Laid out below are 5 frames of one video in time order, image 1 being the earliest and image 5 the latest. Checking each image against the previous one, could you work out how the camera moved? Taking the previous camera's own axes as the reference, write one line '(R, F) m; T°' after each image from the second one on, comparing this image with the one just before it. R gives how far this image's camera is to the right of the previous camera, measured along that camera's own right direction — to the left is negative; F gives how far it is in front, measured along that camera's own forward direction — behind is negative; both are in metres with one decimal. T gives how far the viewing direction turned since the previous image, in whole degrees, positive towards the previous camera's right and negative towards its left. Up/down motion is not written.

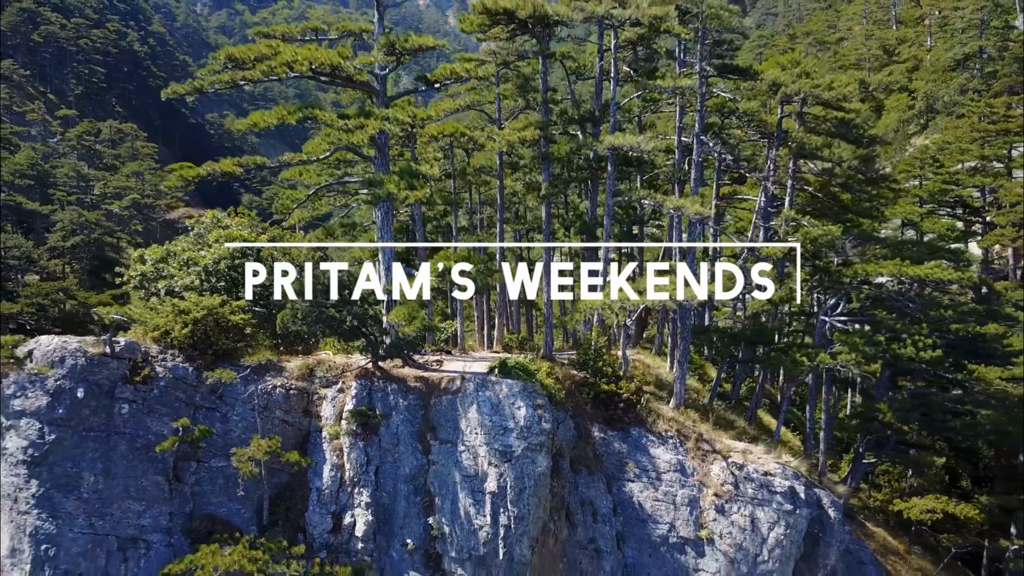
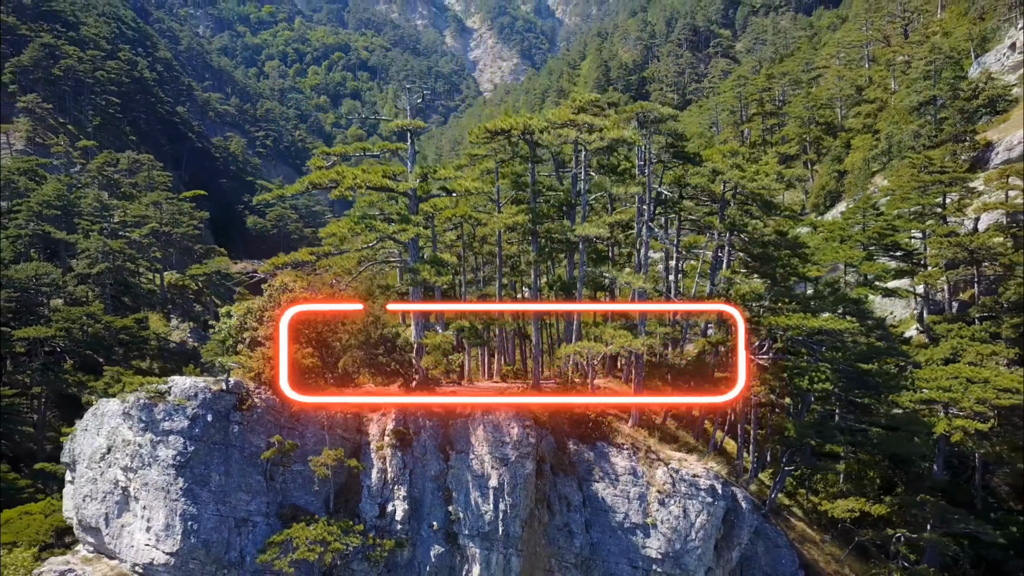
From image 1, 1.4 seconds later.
(0.0, -5.4) m; 0°
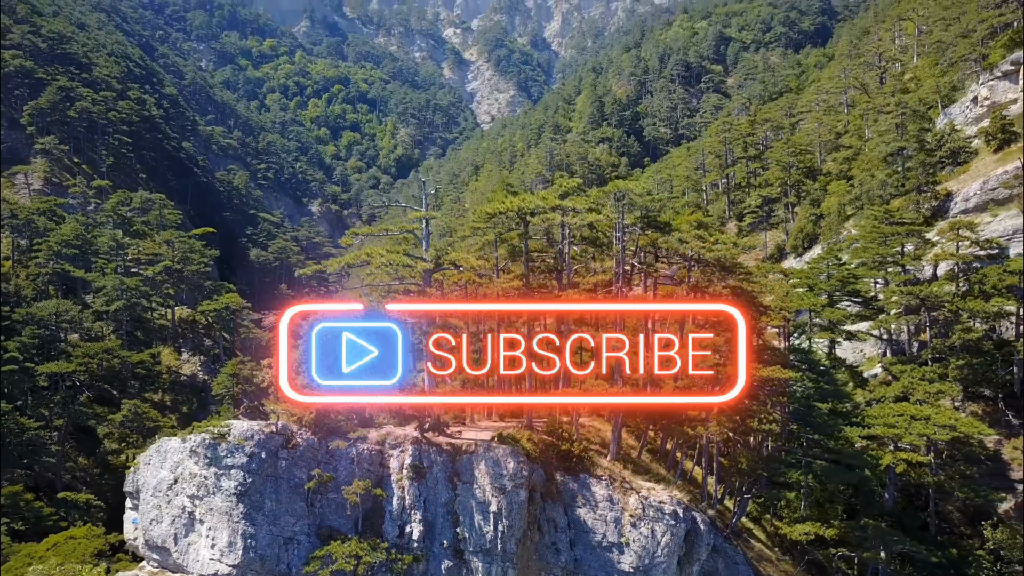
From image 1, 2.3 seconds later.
(0.0, -4.2) m; 0°
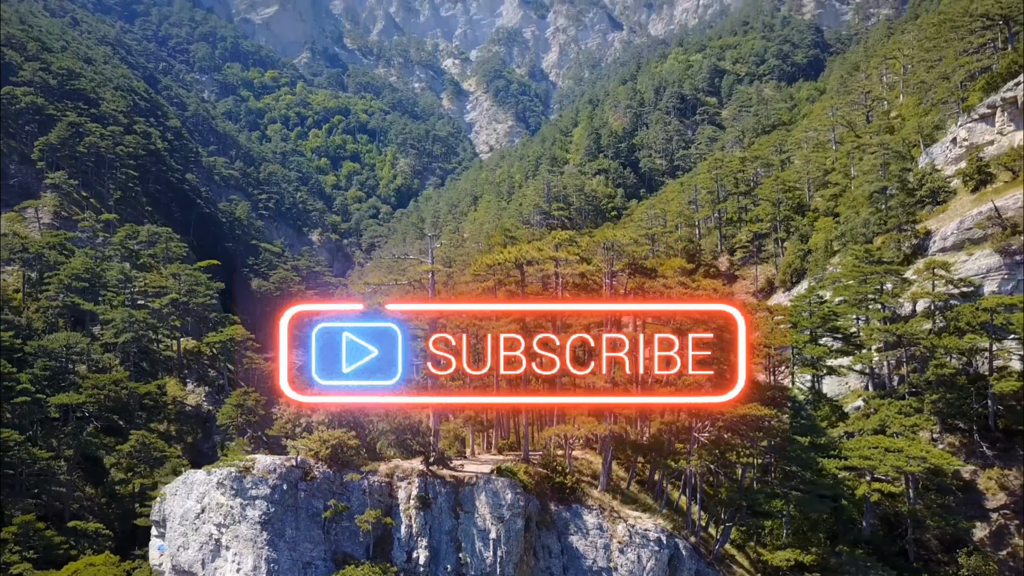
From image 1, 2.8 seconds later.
(0.0, -2.4) m; 0°
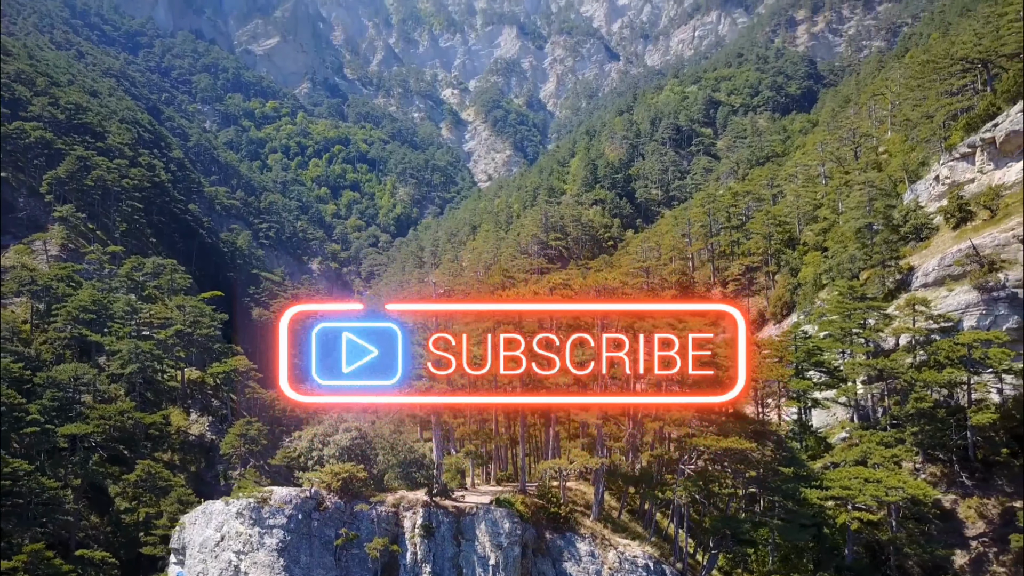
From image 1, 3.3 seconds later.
(0.0, -2.2) m; 0°
